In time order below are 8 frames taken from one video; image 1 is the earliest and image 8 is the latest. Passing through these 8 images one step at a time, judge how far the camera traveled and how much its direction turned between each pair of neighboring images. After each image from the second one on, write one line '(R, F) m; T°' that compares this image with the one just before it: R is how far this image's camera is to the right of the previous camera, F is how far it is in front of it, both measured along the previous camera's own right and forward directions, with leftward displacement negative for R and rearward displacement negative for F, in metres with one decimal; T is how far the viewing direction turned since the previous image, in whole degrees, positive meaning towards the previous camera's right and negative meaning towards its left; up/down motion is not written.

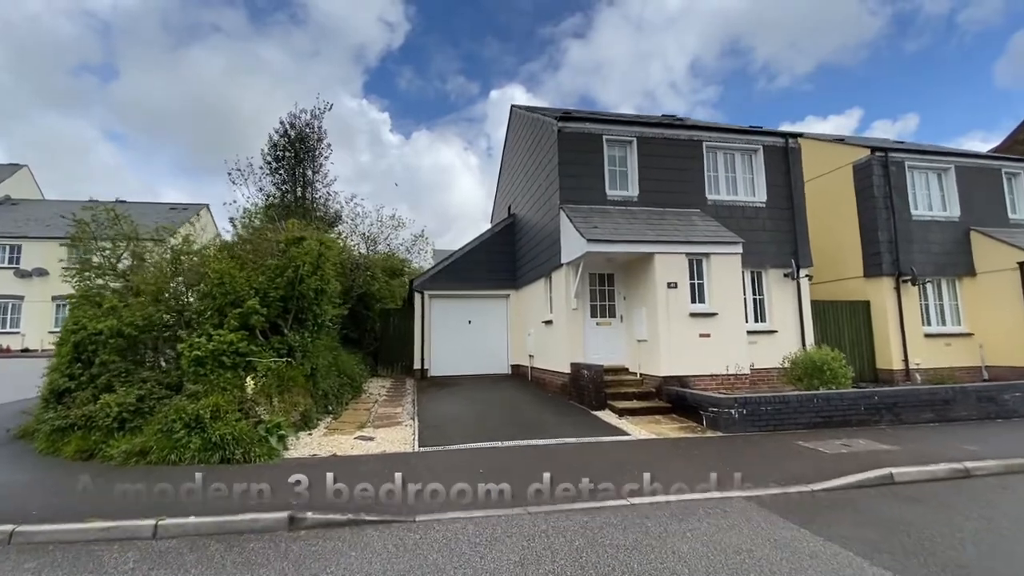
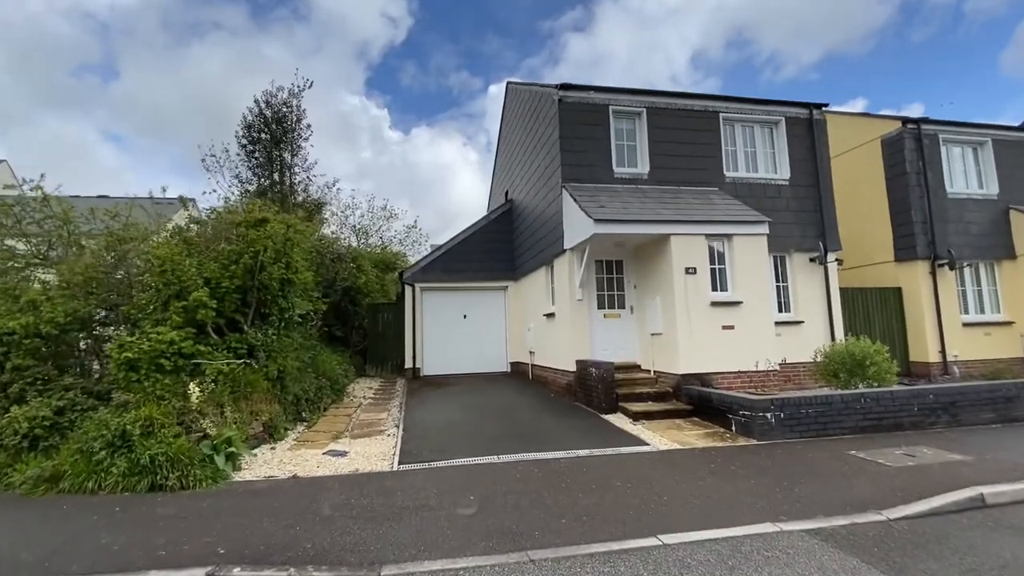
(+0.1, +1.2) m; 0°
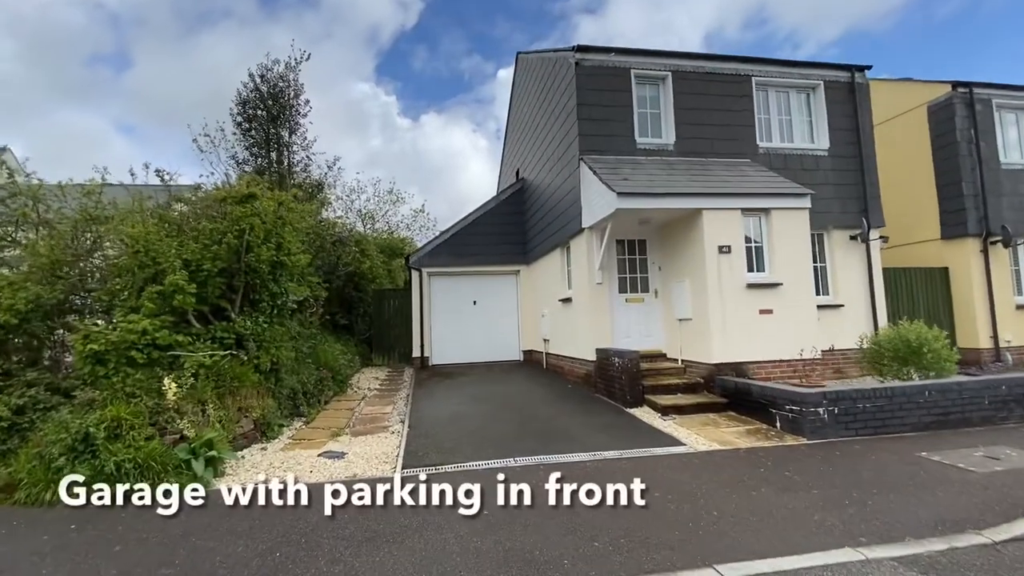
(-0.1, +0.8) m; -1°
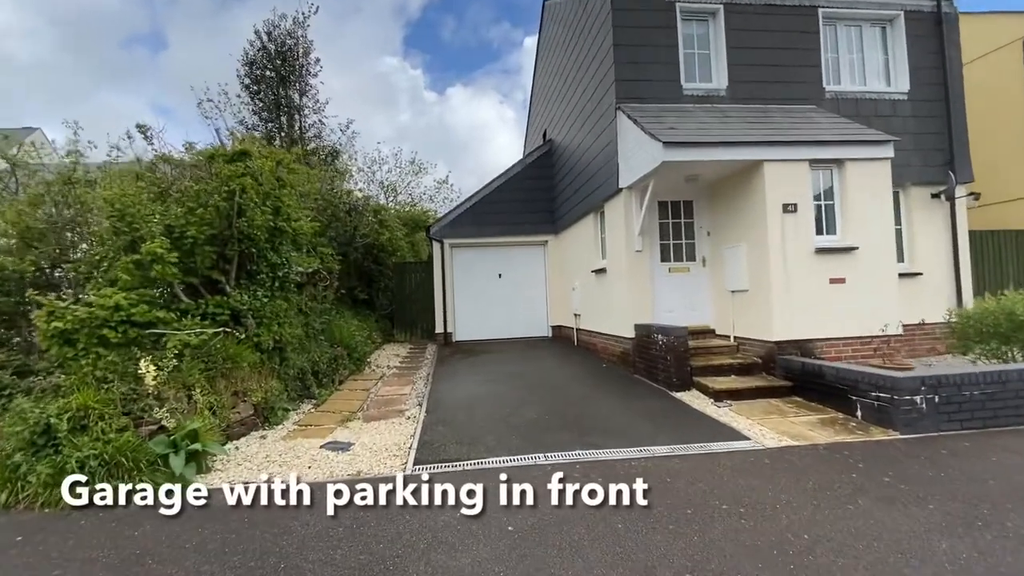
(0.0, +0.9) m; -3°
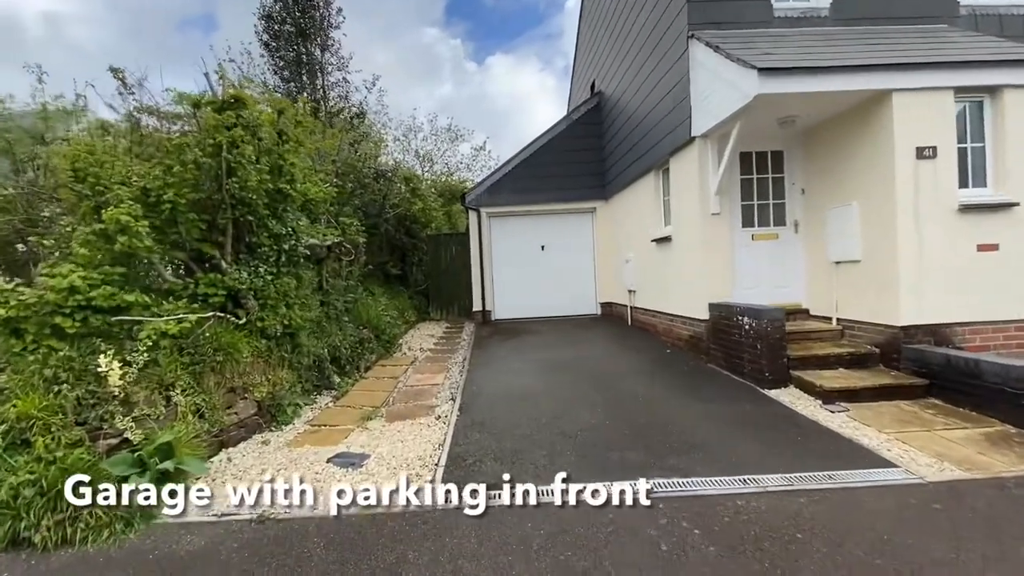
(-0.1, +1.2) m; -5°
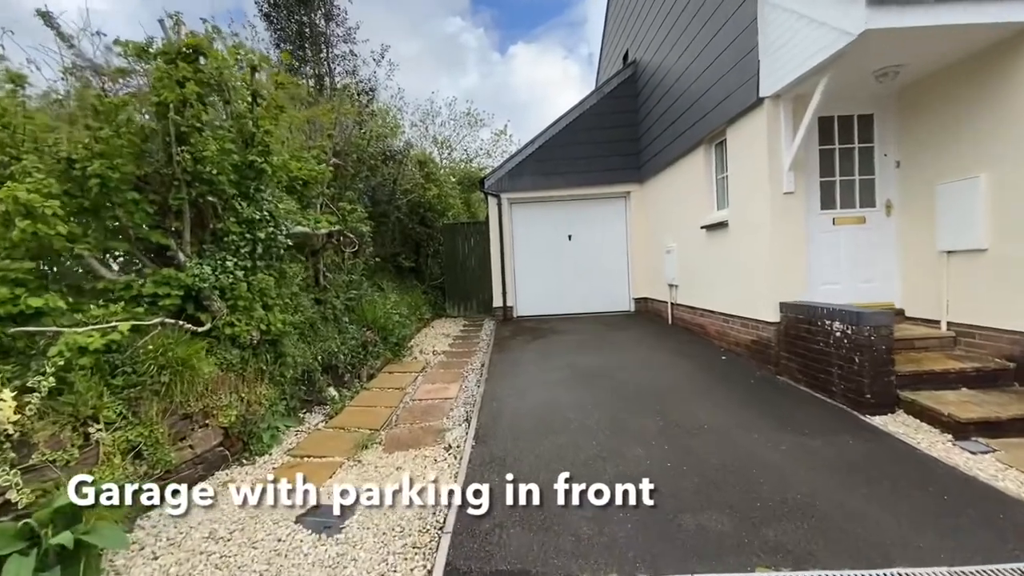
(-0.1, +1.1) m; -2°
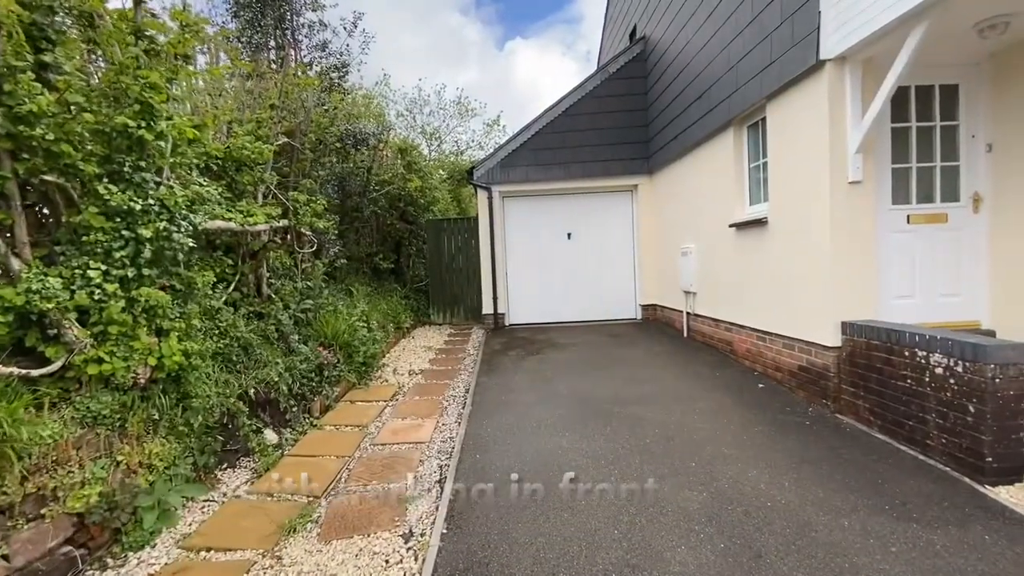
(0.0, +1.2) m; +1°
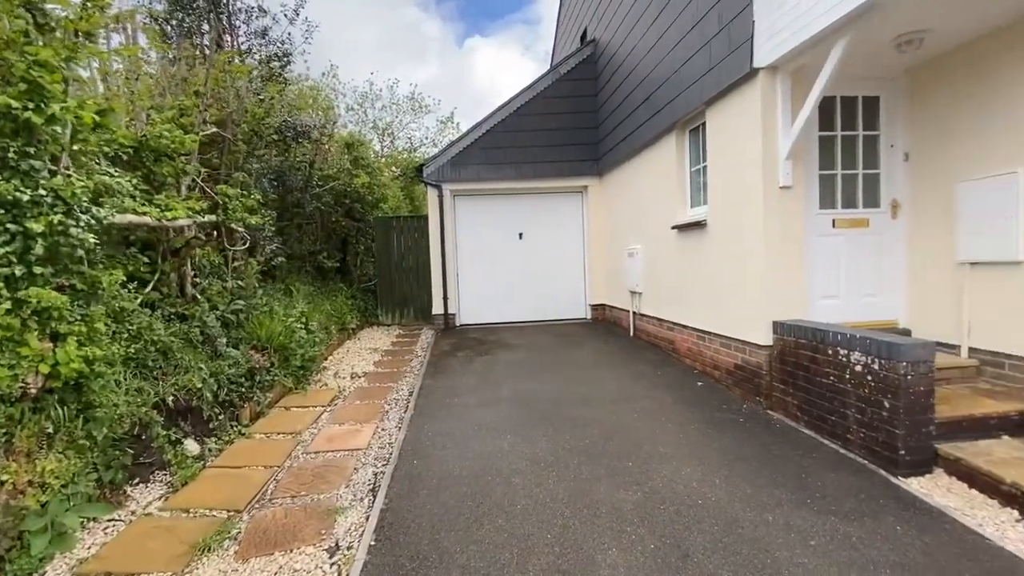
(+0.2, +0.1) m; +5°
